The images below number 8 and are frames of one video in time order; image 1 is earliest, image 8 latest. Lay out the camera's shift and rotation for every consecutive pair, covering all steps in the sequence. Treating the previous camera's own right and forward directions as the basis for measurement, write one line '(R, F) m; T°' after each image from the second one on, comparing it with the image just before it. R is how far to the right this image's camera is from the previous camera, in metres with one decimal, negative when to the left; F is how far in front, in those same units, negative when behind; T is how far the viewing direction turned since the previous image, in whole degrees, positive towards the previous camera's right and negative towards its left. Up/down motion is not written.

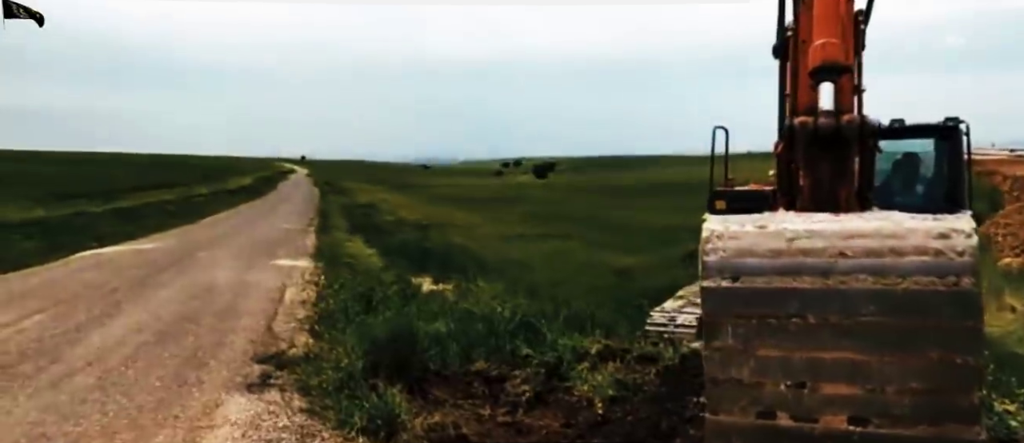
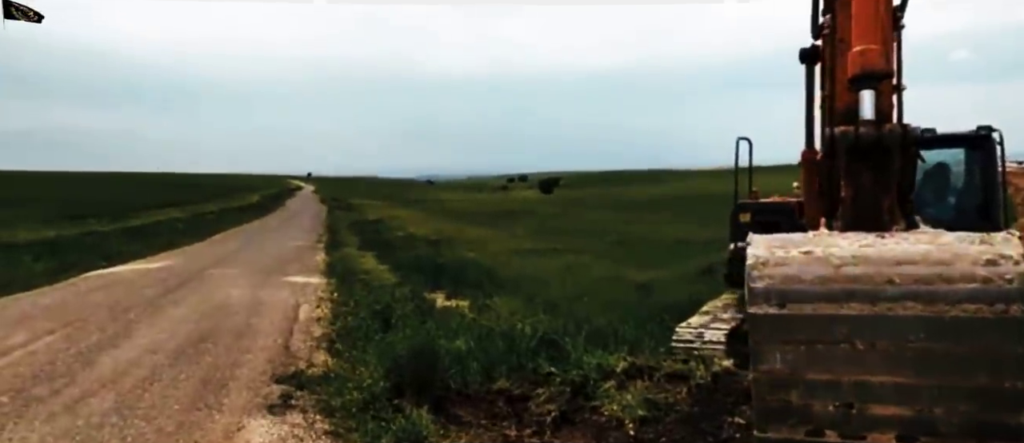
(-0.2, +0.2) m; 0°
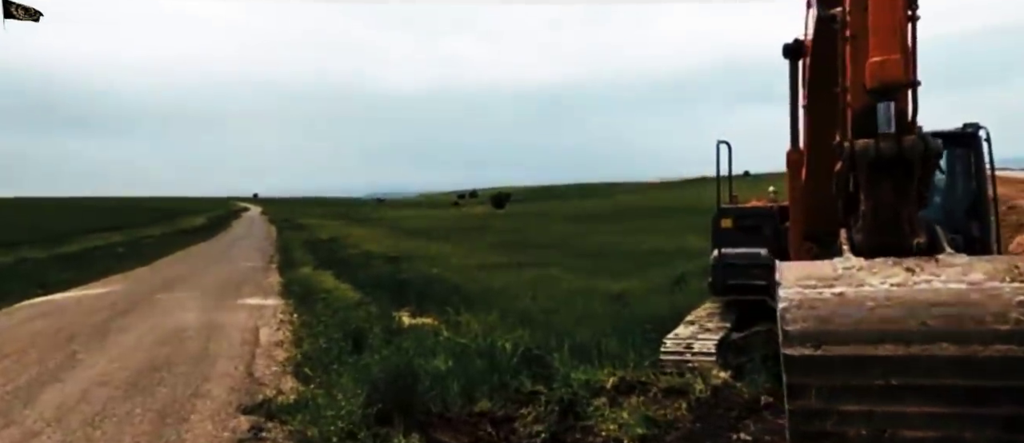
(-0.3, +0.5) m; +3°
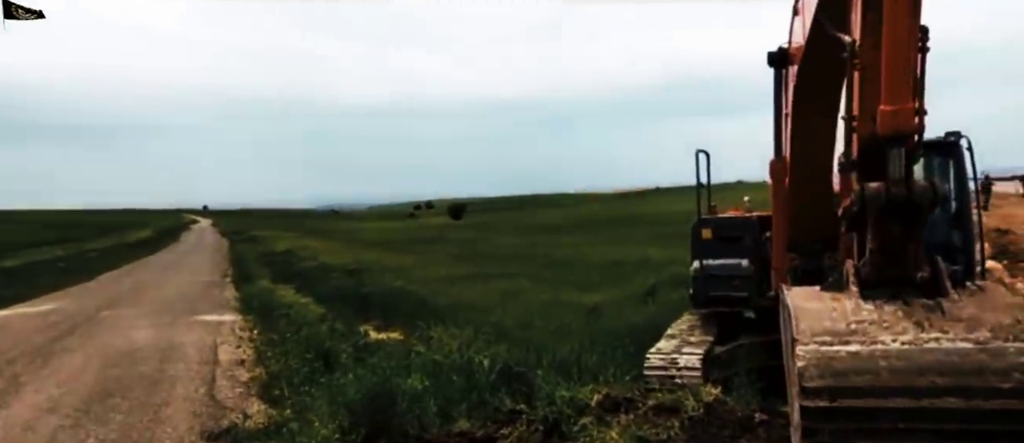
(-0.2, +0.4) m; +3°
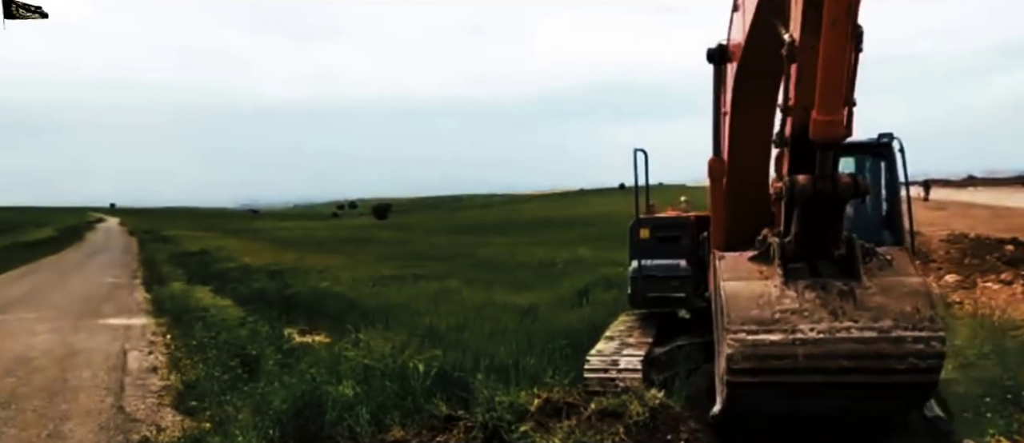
(-0.1, +0.3) m; +5°
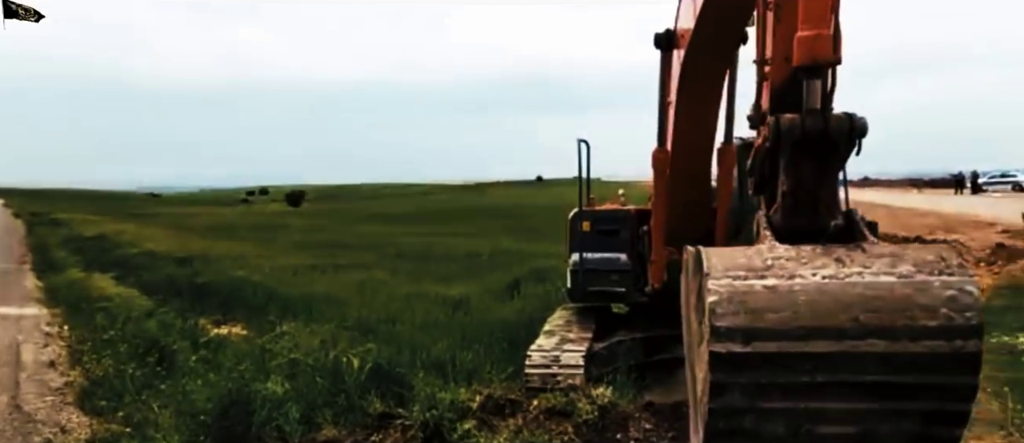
(-0.3, +0.4) m; +6°
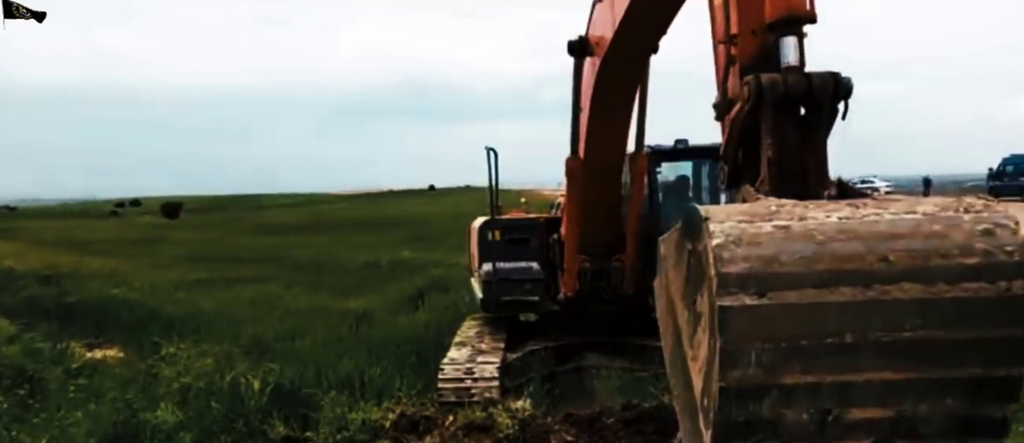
(-0.2, +0.4) m; +7°
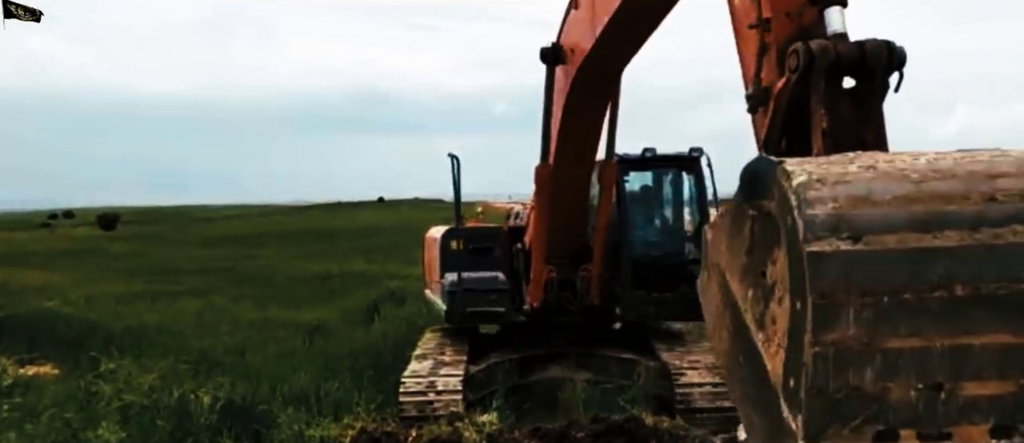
(-0.2, +0.2) m; +4°
